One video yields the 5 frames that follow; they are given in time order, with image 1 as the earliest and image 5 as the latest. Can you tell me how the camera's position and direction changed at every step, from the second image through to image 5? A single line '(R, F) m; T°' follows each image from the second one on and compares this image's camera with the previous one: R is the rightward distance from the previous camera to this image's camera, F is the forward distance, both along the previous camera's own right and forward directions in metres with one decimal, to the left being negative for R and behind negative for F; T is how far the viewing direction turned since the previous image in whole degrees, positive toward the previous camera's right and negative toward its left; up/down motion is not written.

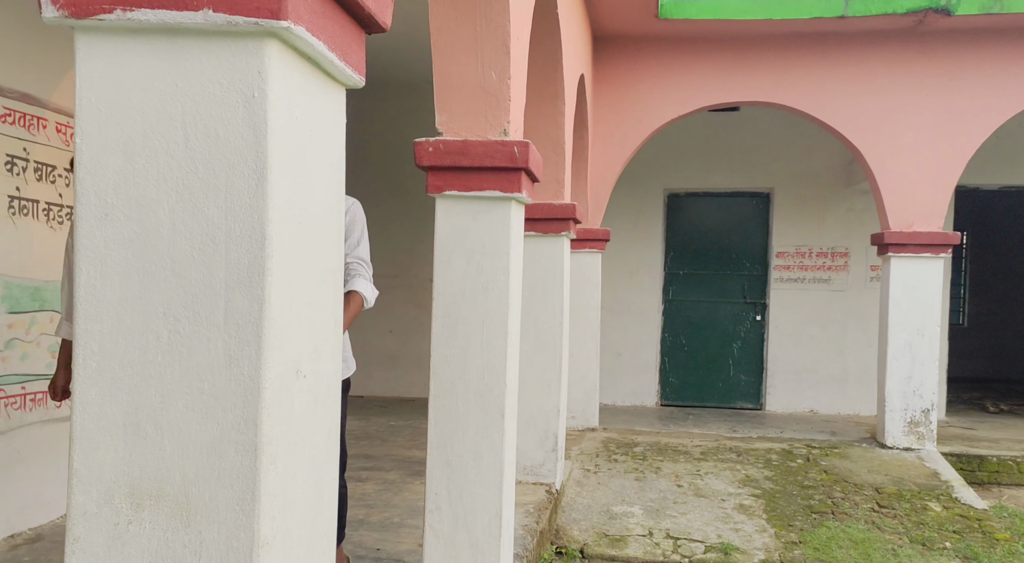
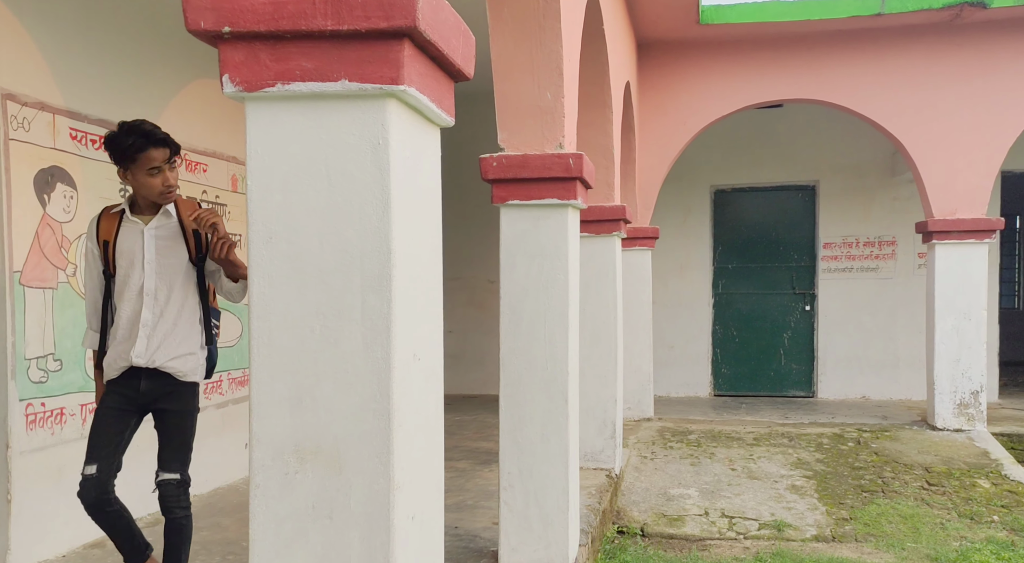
(0.0, -0.4) m; -3°
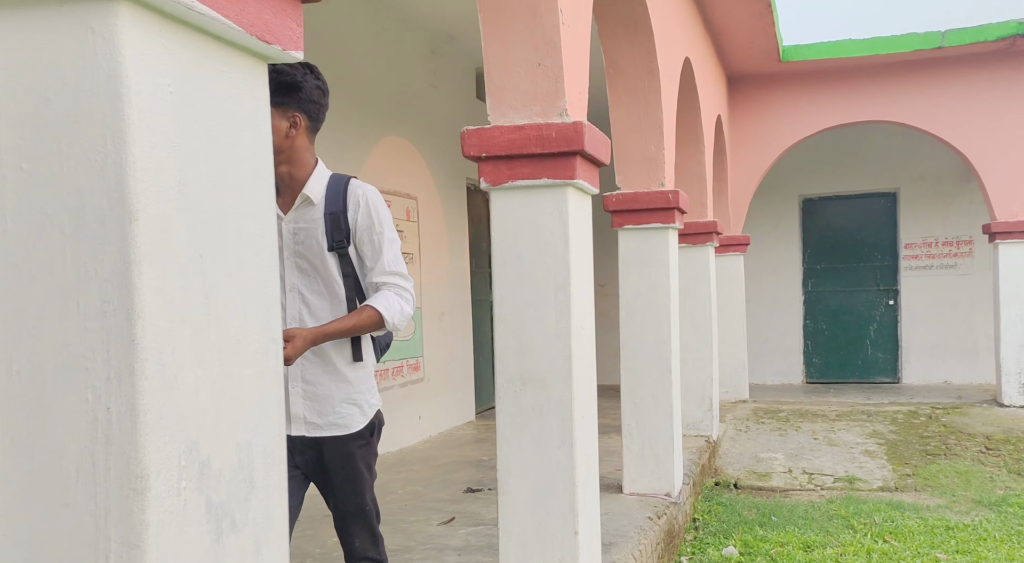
(-0.1, -1.4) m; -7°
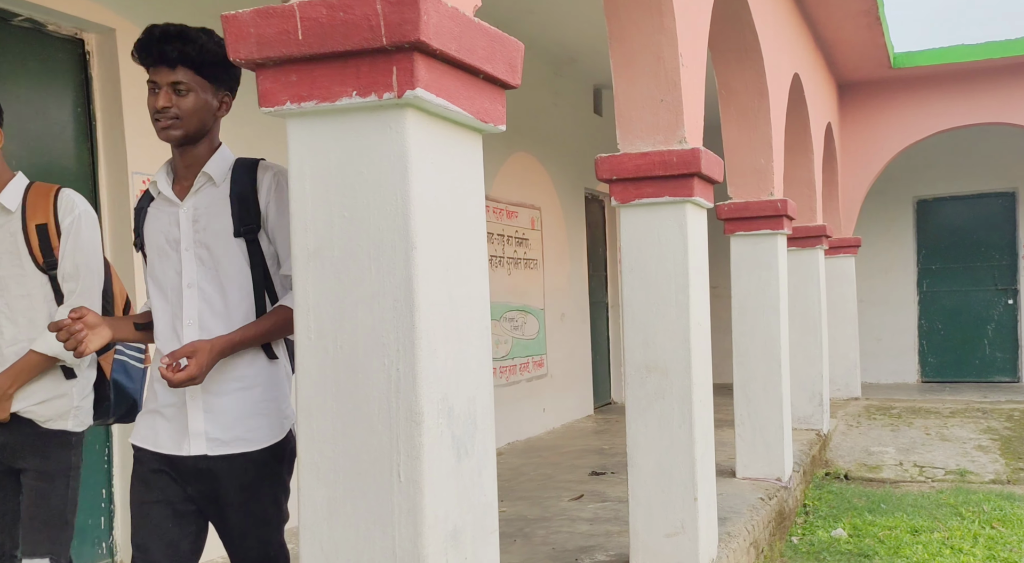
(-0.1, -0.6) m; -7°
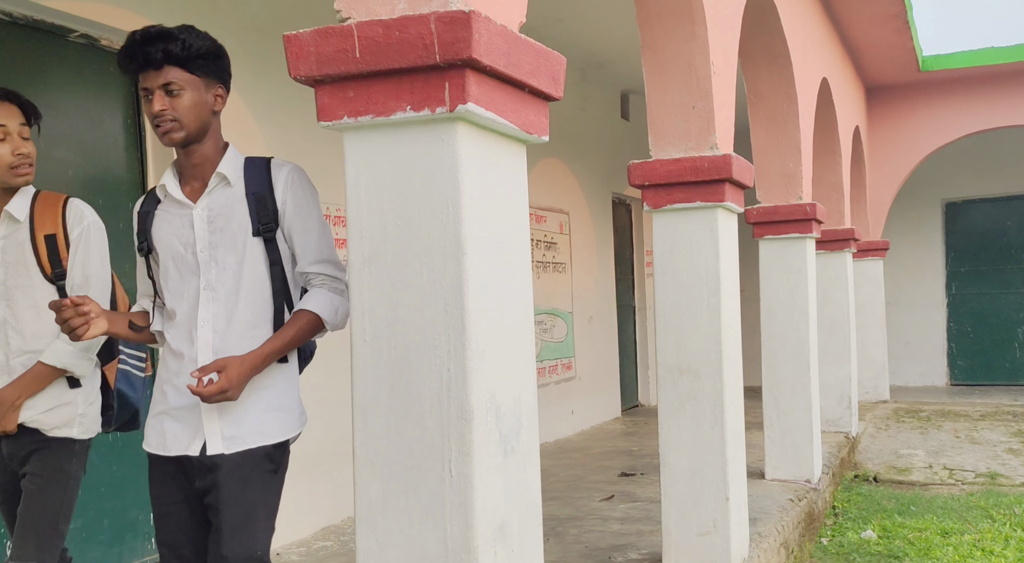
(0.0, -0.1) m; -2°
